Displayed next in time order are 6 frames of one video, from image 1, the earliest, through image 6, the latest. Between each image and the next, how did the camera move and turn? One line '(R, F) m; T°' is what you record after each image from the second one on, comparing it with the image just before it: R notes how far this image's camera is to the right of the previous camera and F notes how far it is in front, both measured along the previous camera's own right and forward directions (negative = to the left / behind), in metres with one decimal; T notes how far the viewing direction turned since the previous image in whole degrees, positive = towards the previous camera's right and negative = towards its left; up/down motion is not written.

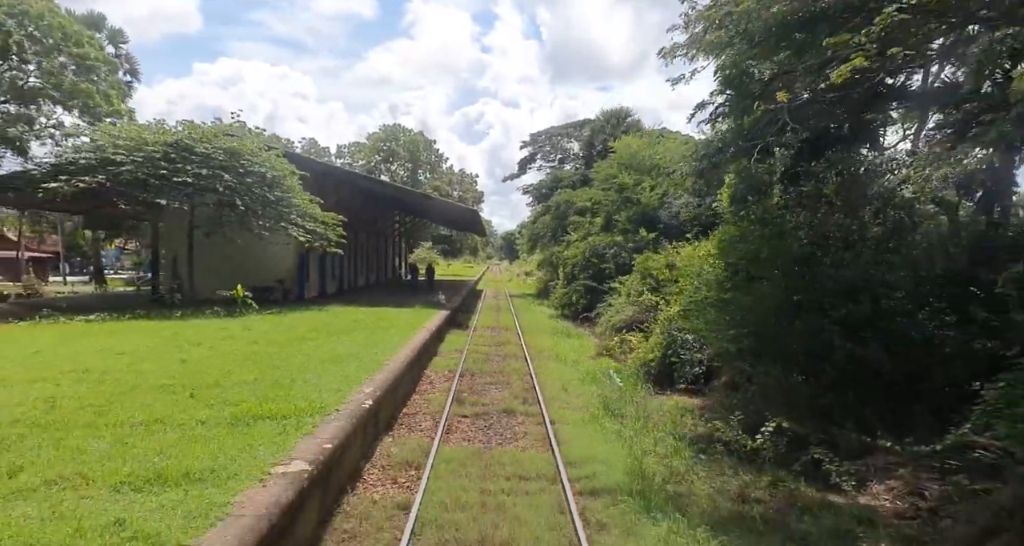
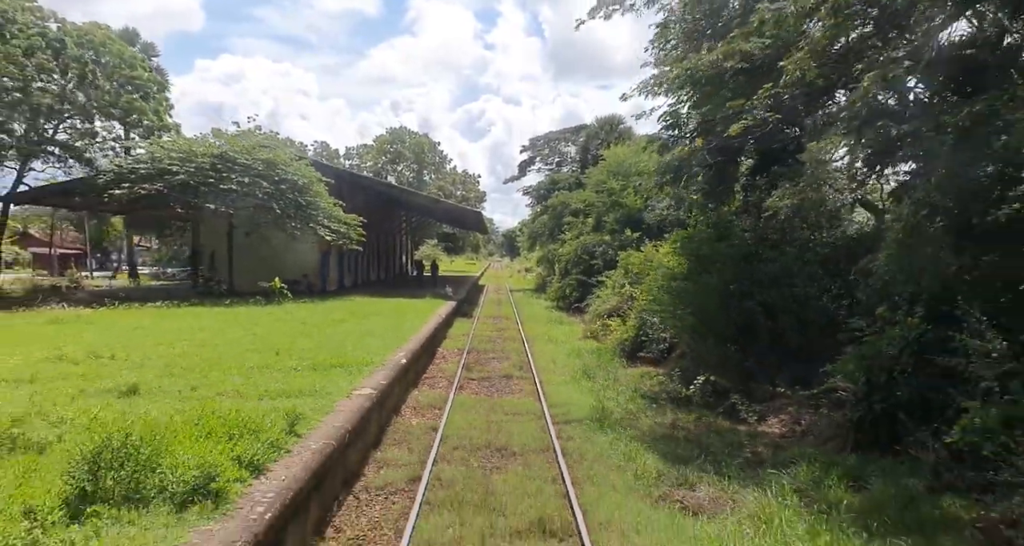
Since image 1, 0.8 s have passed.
(+0.1, -2.6) m; 0°
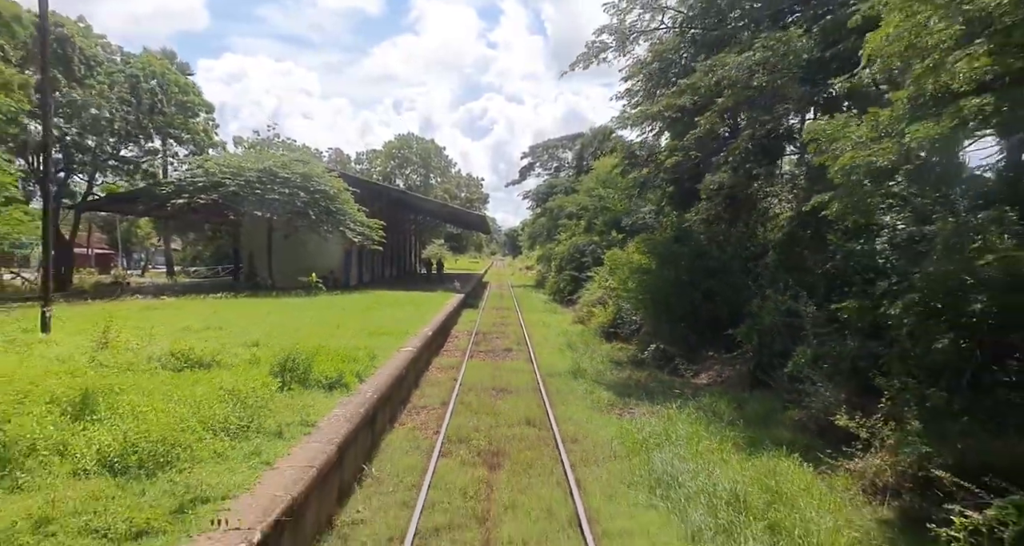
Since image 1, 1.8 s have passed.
(+0.1, -3.2) m; 0°
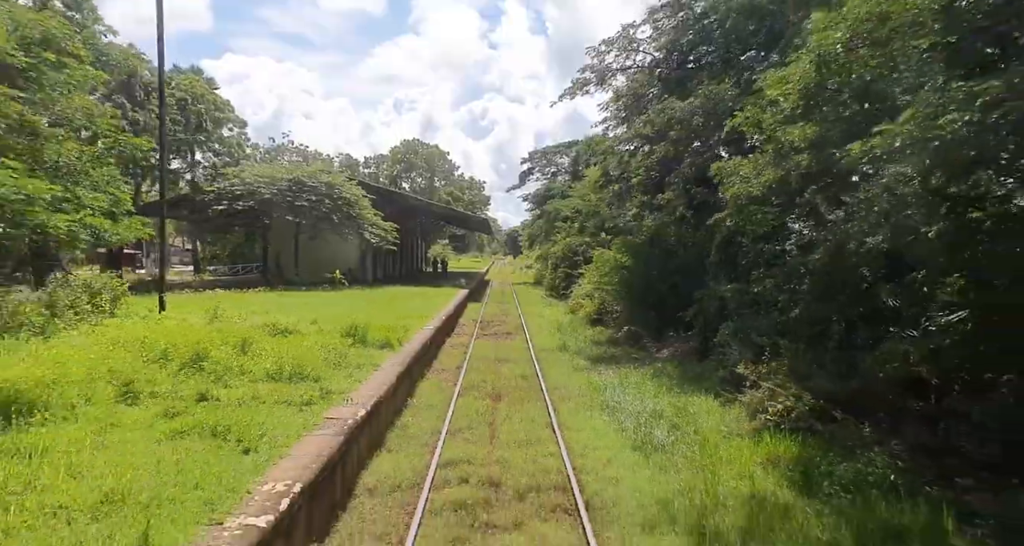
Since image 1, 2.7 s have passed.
(+0.1, -2.9) m; 0°
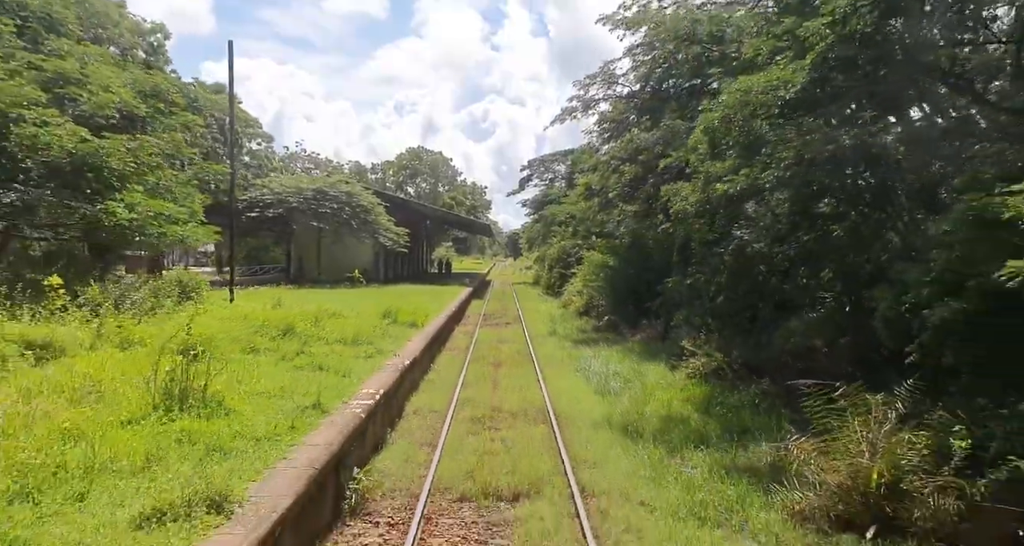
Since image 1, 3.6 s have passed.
(+0.1, -3.0) m; 0°
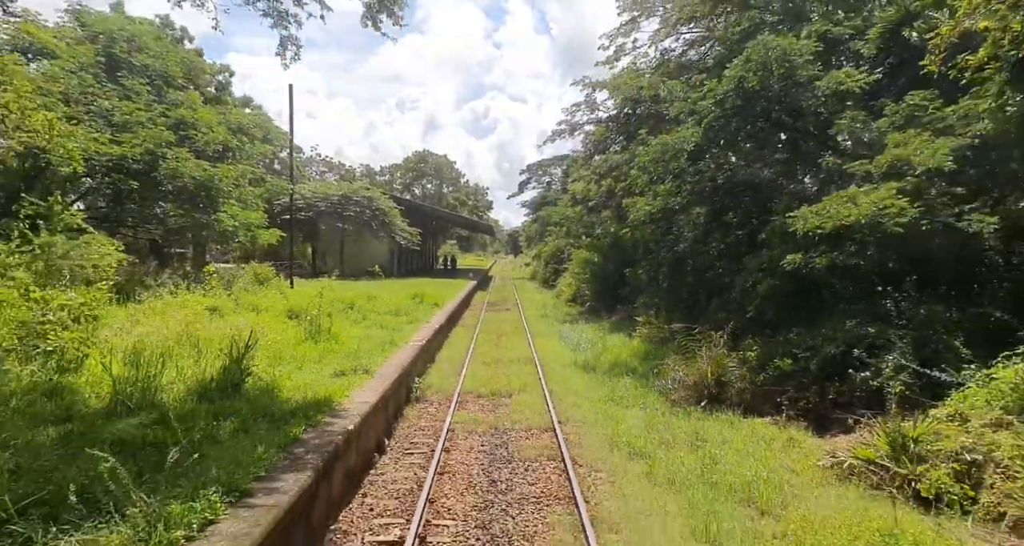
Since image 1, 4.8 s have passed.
(+0.1, -4.0) m; 0°
